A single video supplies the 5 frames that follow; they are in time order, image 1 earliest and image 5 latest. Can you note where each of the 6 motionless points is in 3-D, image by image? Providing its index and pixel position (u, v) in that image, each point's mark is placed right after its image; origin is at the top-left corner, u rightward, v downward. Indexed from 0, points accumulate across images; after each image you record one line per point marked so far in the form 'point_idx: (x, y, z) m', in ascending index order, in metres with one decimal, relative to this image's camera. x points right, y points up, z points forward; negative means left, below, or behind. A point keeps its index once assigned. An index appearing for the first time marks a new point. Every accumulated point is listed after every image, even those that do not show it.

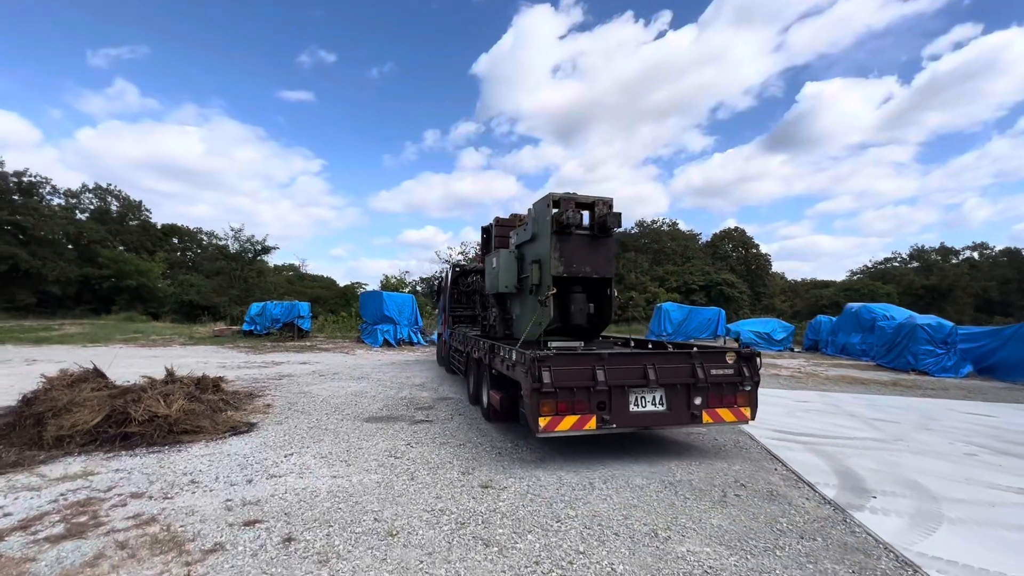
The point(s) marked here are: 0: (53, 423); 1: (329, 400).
0: (-5.0, -1.5, +5.2) m
1: (-3.2, -1.9, +8.1) m
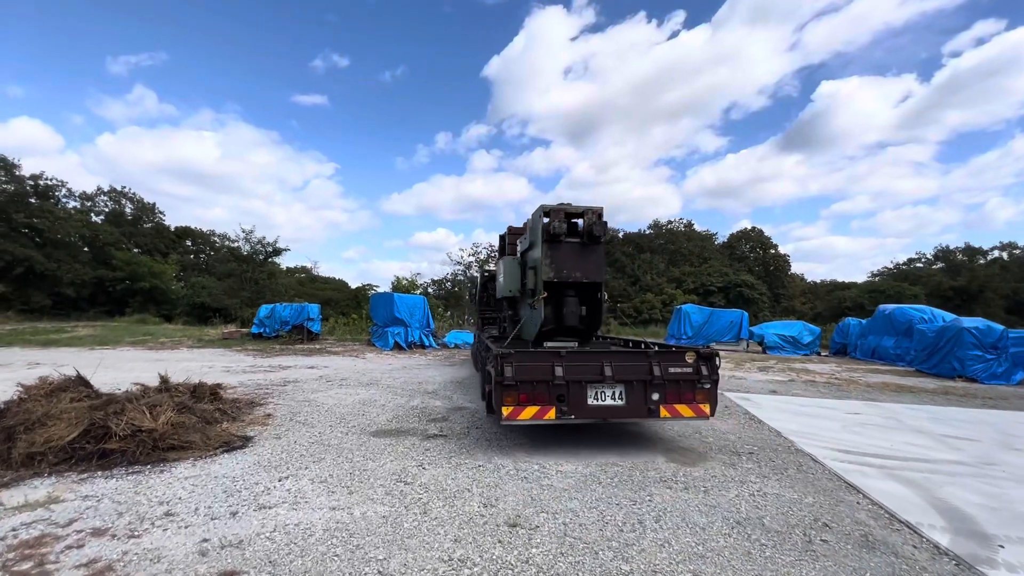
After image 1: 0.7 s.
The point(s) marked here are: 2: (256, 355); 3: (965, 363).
0: (-4.8, -1.5, +4.6) m
1: (-2.8, -1.9, +7.5) m
2: (-8.6, -2.2, +15.7) m
3: (+12.8, -2.1, +13.3) m
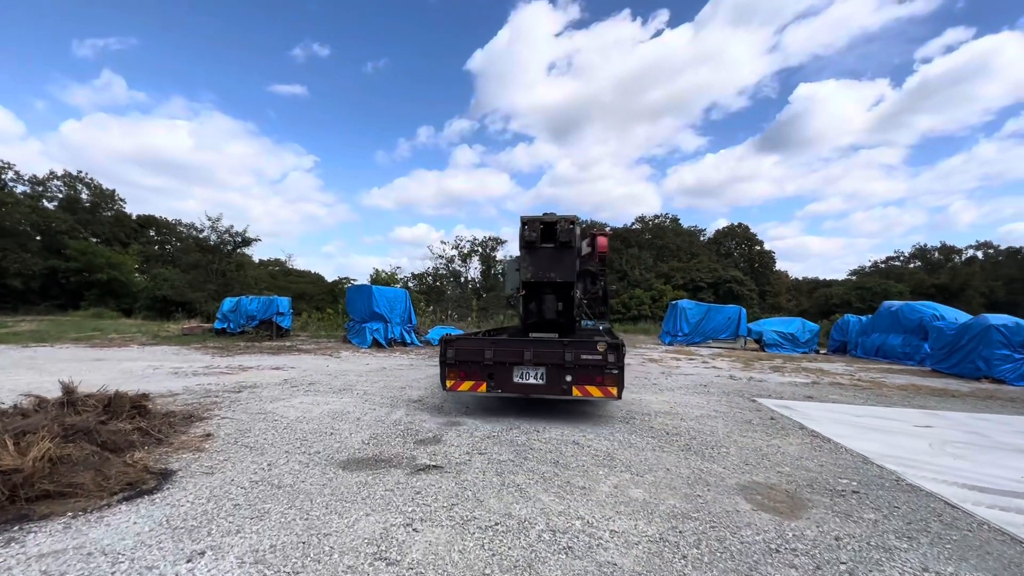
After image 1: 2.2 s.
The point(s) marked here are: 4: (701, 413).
0: (-4.6, -1.3, +3.0) m
1: (-2.7, -1.7, +5.9) m
2: (-8.8, -1.9, +14.0) m
3: (+12.6, -2.0, +12.4) m
4: (+2.8, -1.8, +6.9) m
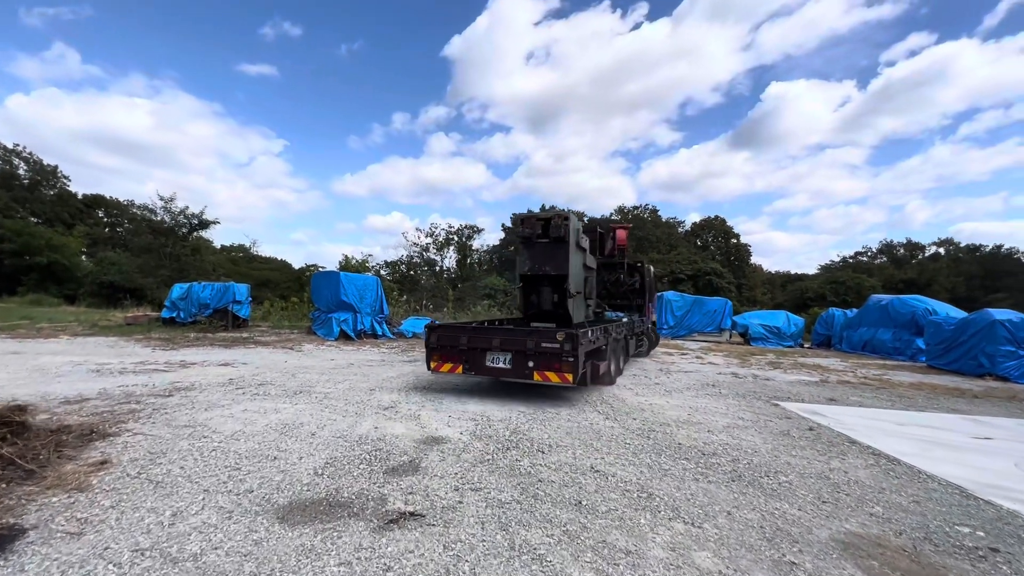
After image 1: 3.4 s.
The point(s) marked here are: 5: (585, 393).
0: (-4.4, -1.1, +1.6) m
1: (-2.8, -1.5, +4.6) m
2: (-9.3, -1.5, +12.3) m
3: (+12.2, -1.8, +11.9) m
4: (+2.7, -1.7, +5.8) m
5: (+1.2, -1.7, +7.8) m
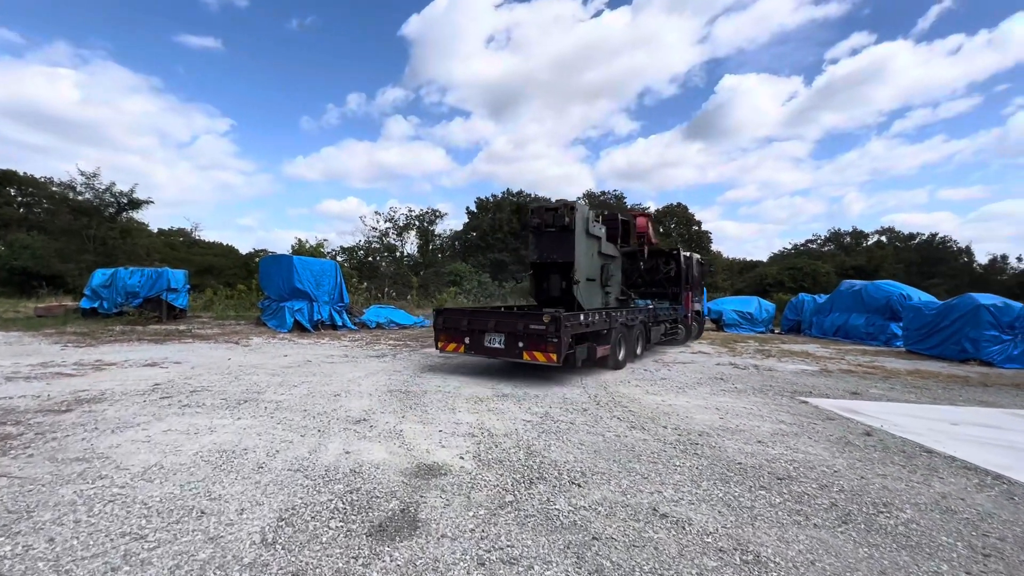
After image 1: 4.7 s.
0: (-4.0, -1.1, +0.1) m
1: (-2.6, -1.4, +3.3) m
2: (-9.7, -1.2, +10.4) m
3: (+11.7, -1.4, +11.8) m
4: (+2.7, -1.5, +4.9) m
5: (+1.1, -1.5, +6.7) m
